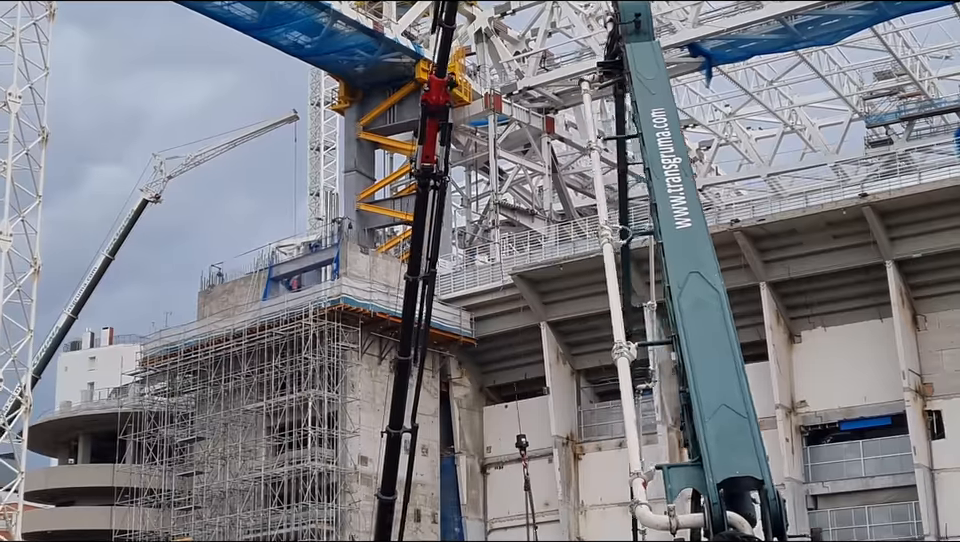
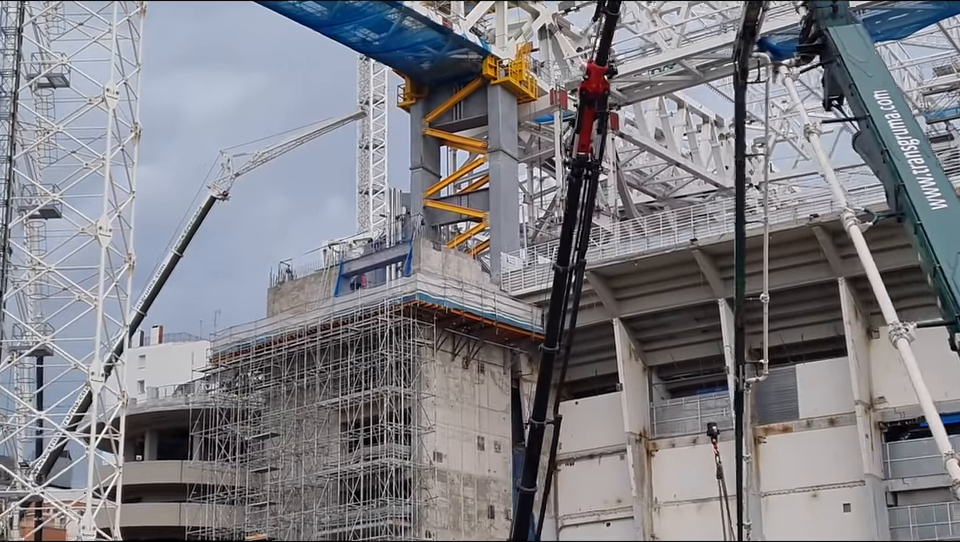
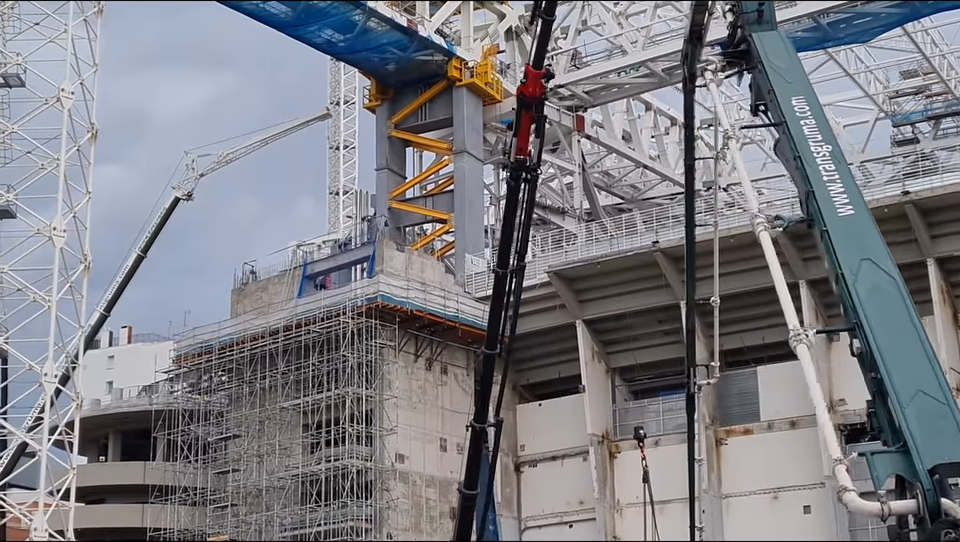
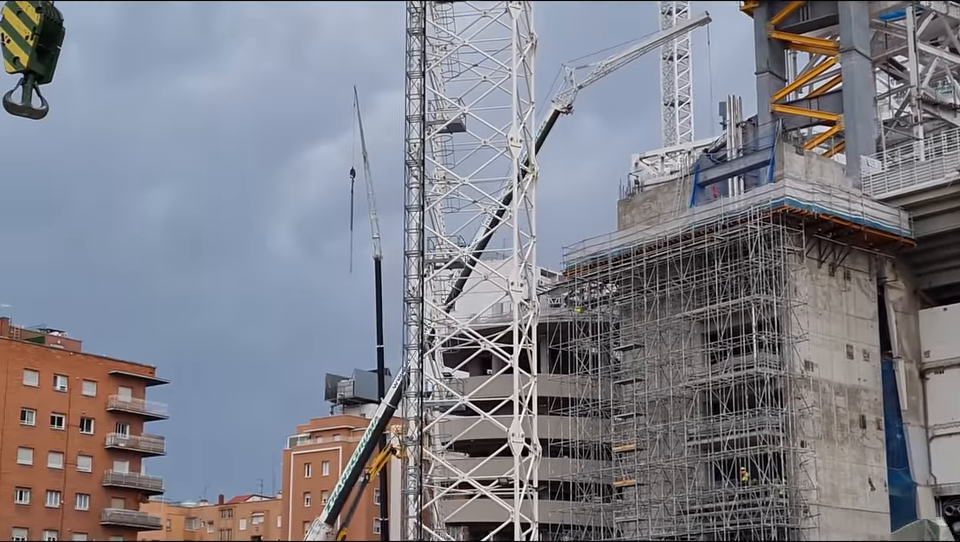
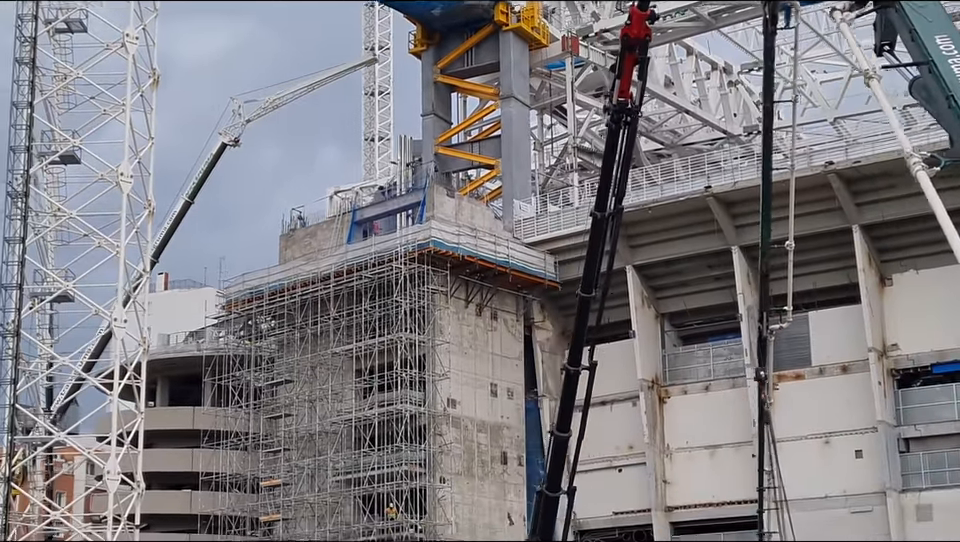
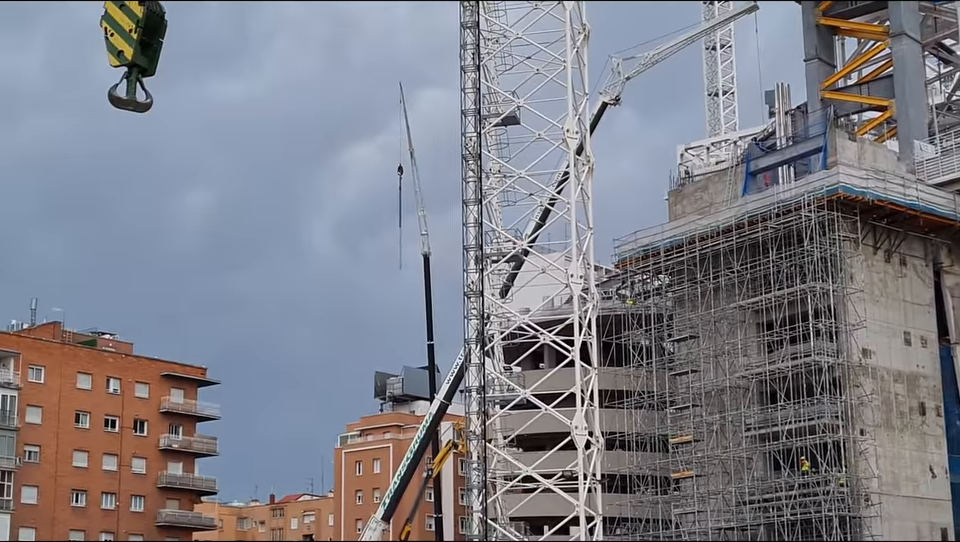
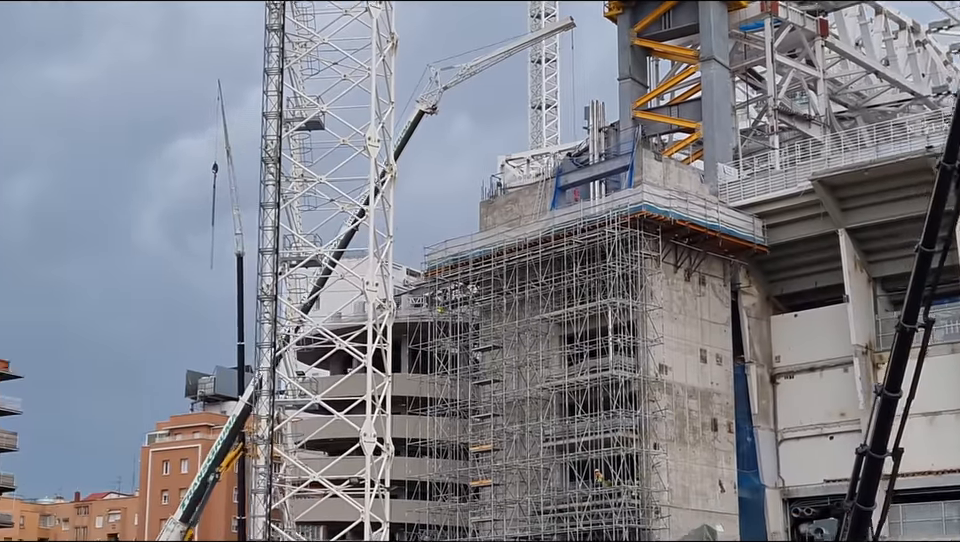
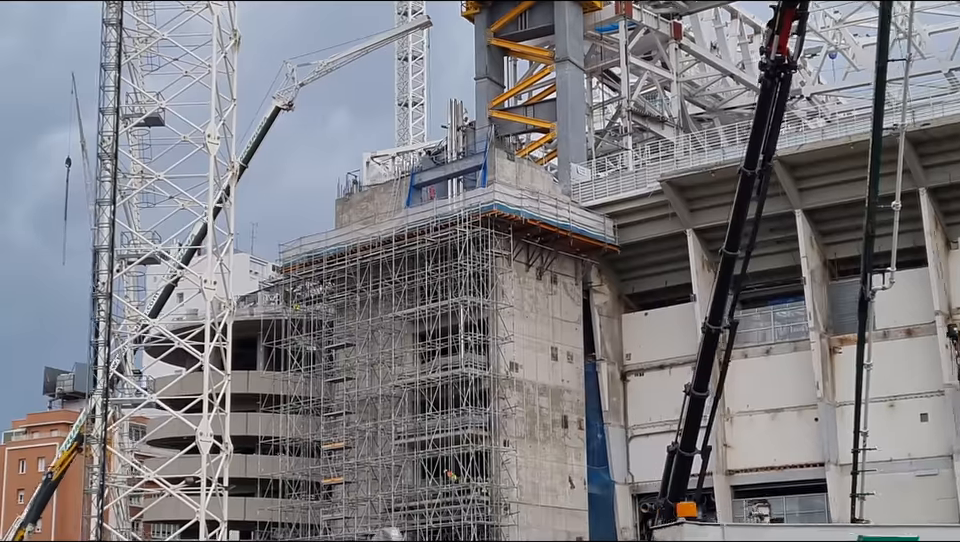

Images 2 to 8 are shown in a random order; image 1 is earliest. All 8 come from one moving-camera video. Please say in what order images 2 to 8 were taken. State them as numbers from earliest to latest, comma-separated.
3, 2, 5, 8, 7, 4, 6
